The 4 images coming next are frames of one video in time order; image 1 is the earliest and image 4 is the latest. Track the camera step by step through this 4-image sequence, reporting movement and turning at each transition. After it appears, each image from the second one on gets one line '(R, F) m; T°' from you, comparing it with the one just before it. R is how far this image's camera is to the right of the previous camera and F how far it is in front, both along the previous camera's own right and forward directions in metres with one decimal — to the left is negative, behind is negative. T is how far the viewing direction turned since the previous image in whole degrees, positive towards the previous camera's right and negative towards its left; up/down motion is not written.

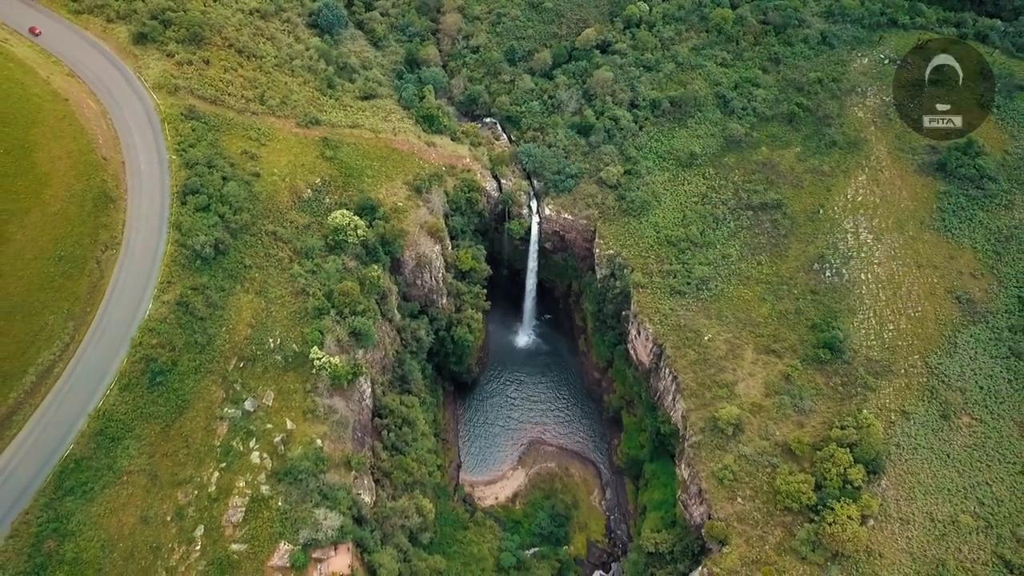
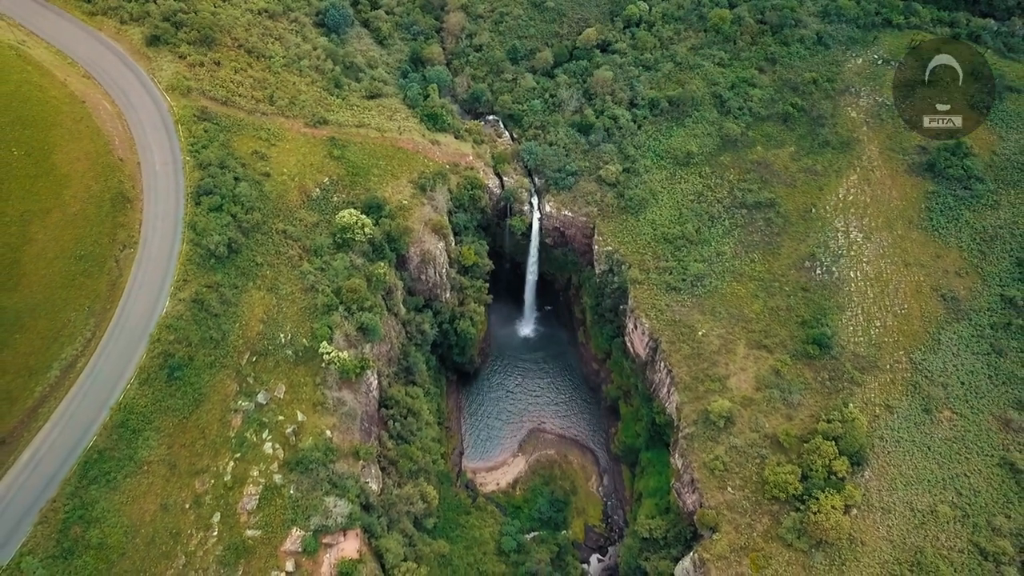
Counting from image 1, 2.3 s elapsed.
(+0.8, -2.0) m; -1°
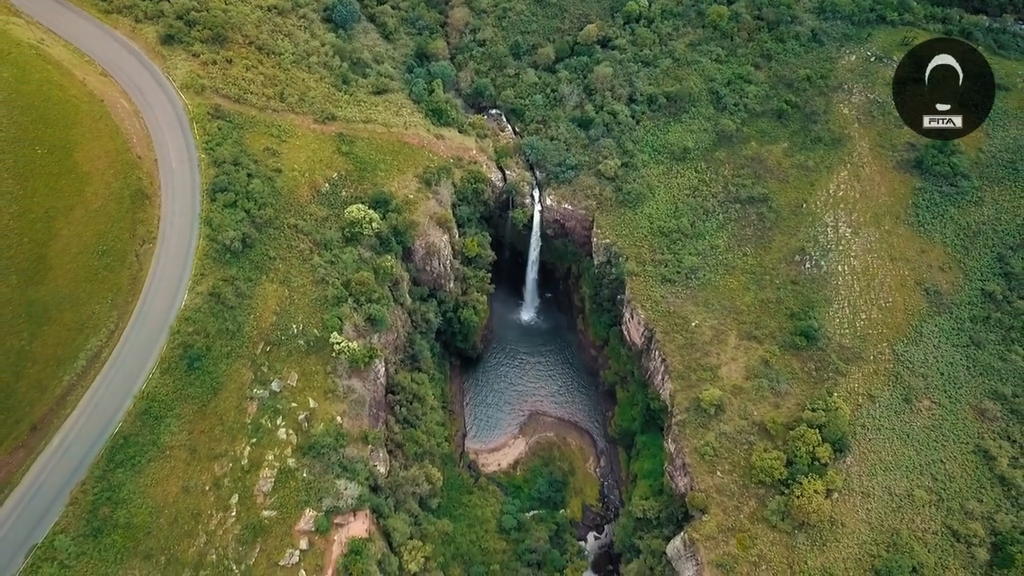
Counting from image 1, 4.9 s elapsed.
(+1.0, -2.4) m; -1°
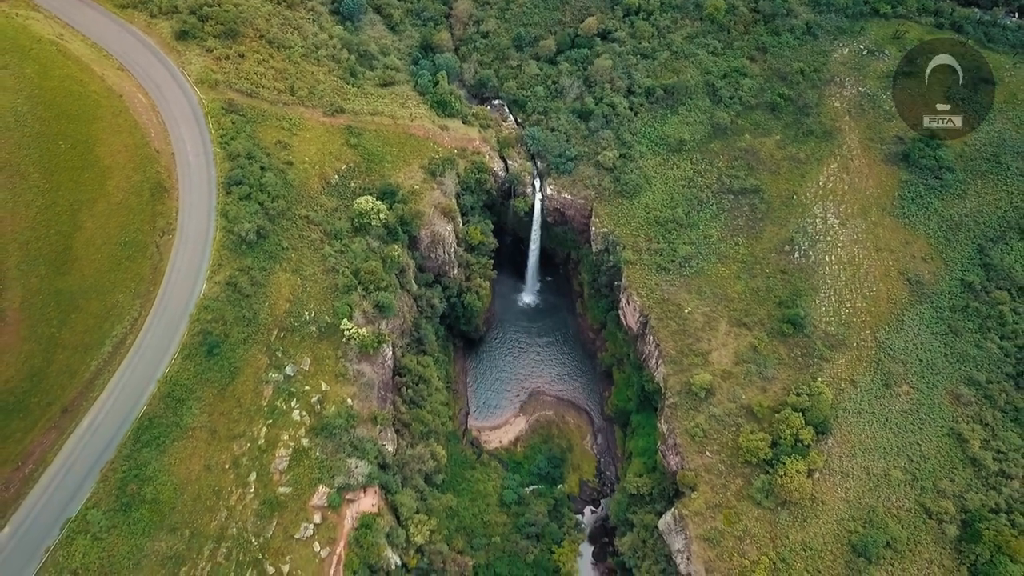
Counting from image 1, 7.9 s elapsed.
(+1.1, -2.7) m; -1°
